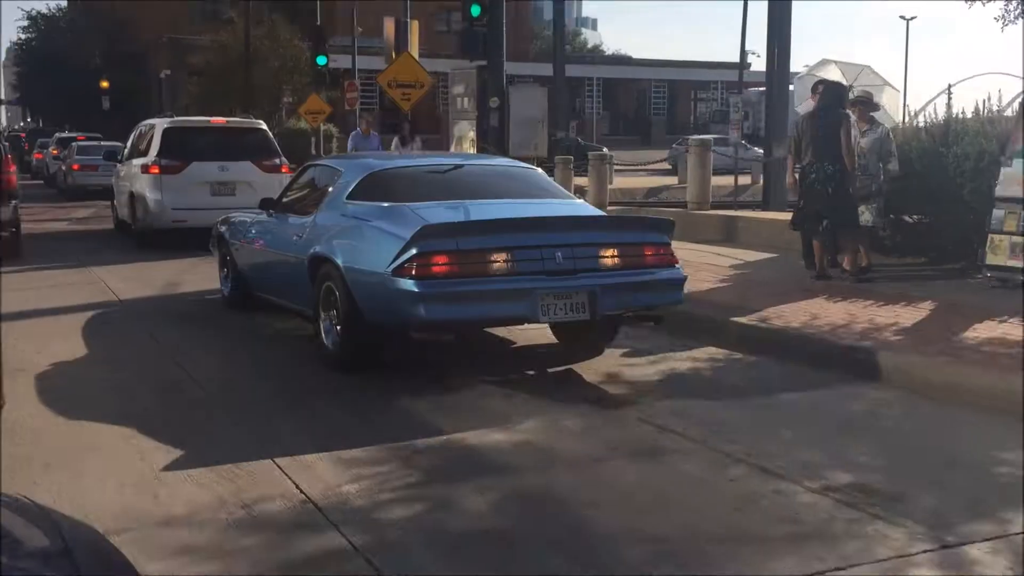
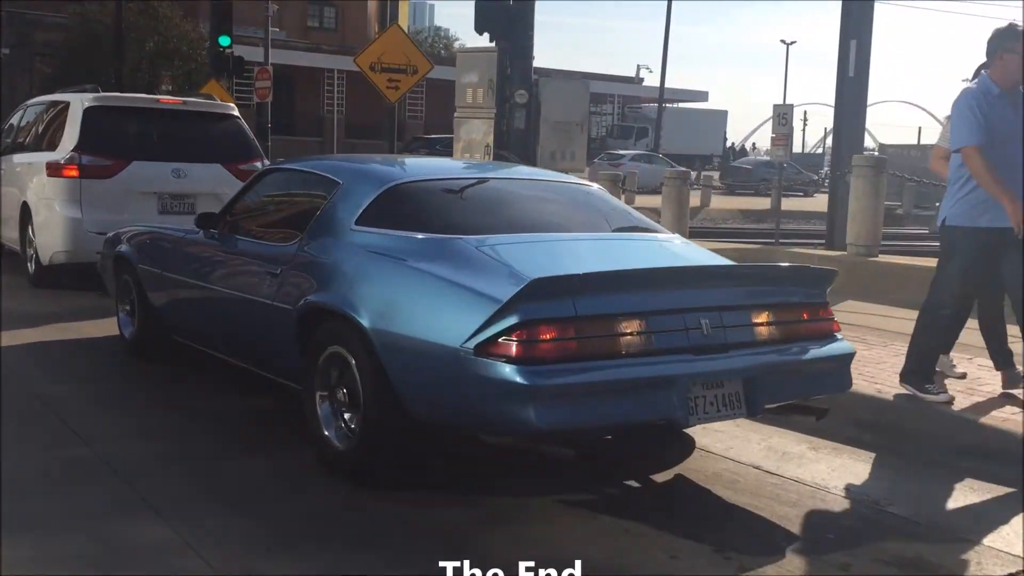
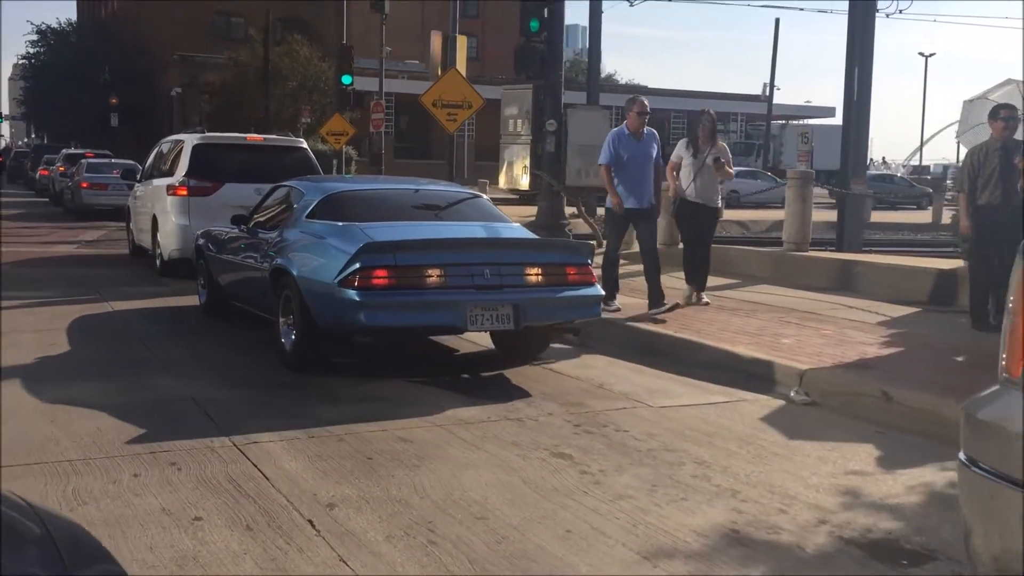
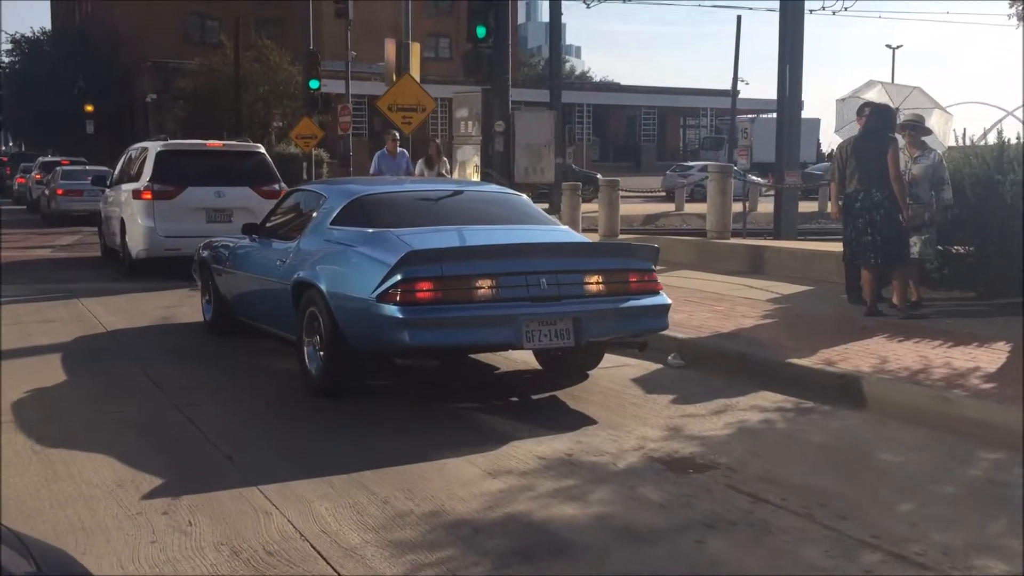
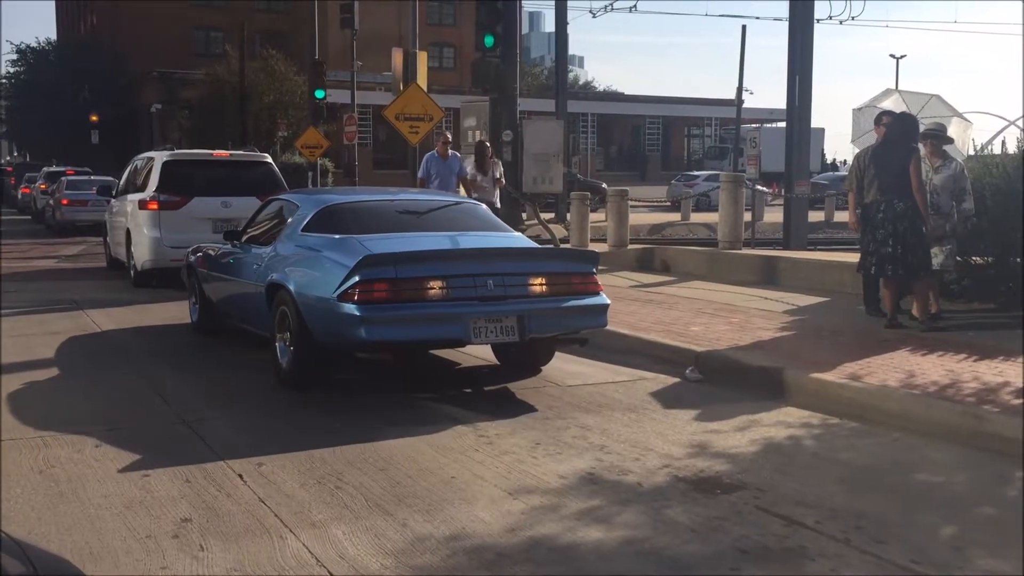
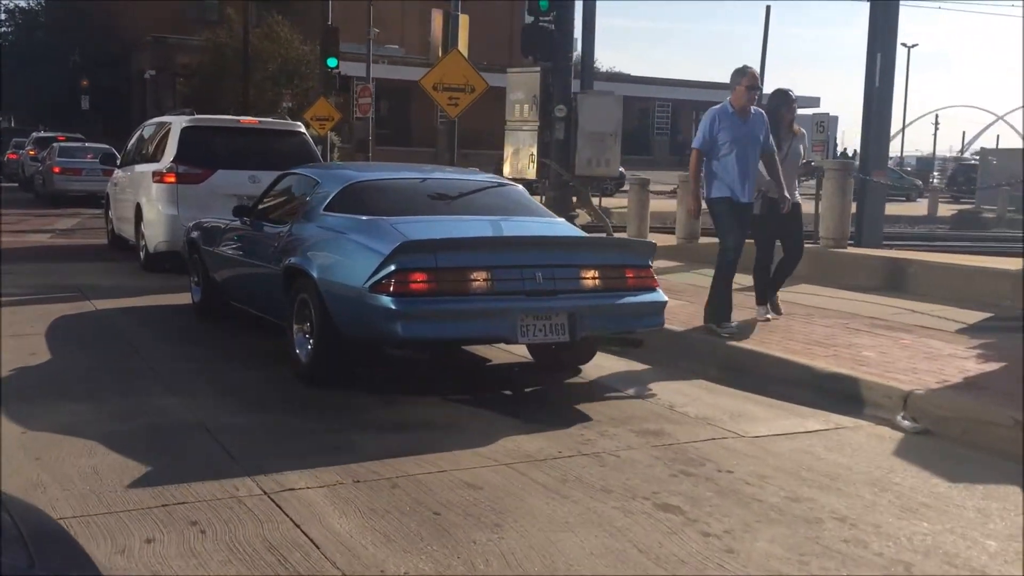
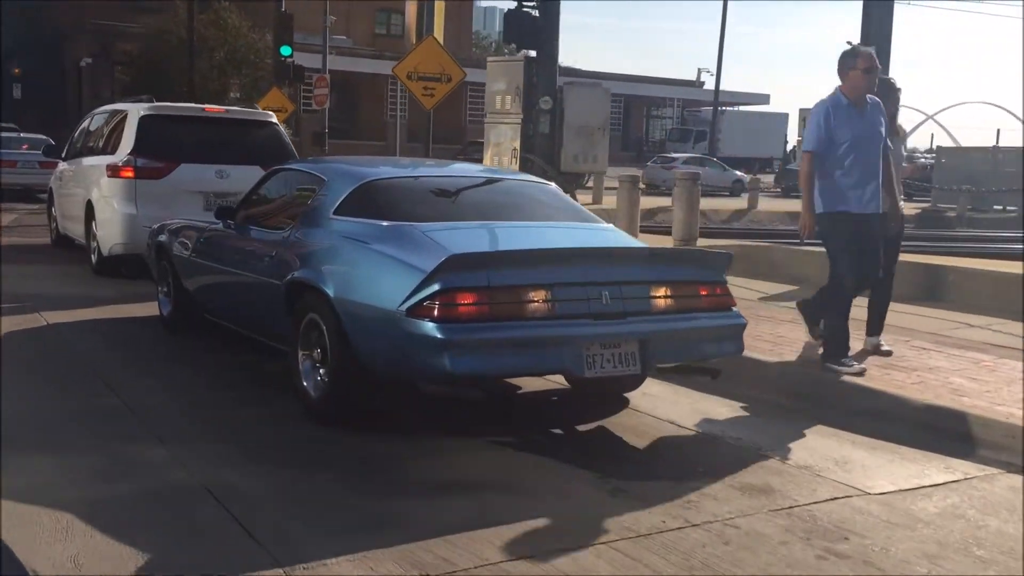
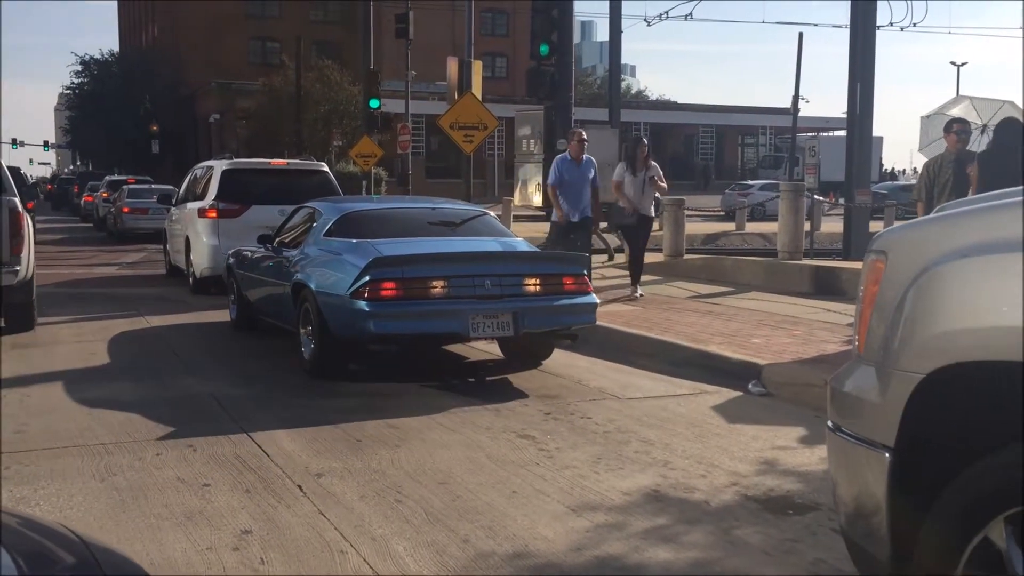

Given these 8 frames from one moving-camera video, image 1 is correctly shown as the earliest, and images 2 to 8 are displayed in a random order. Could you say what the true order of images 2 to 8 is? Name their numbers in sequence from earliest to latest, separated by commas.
4, 5, 8, 3, 6, 7, 2
